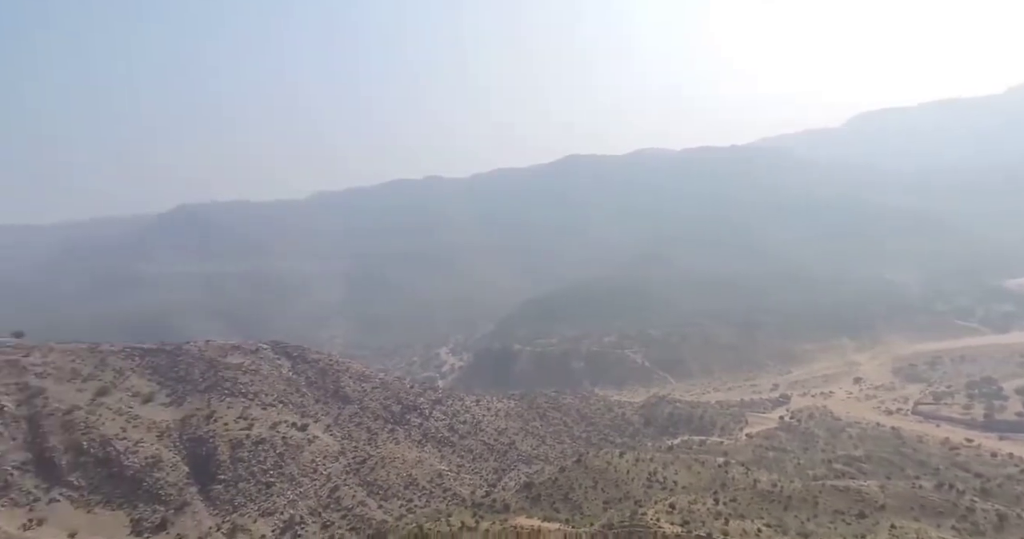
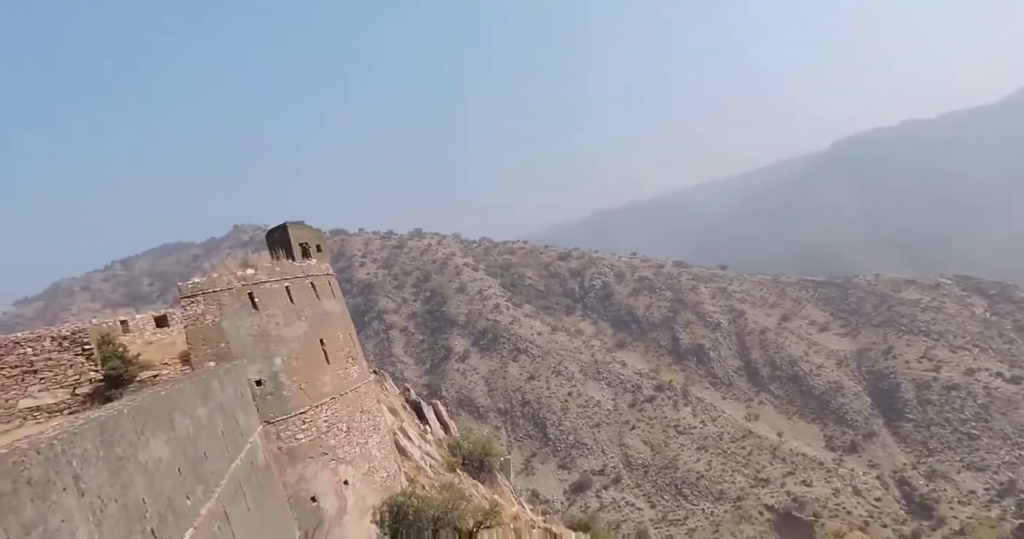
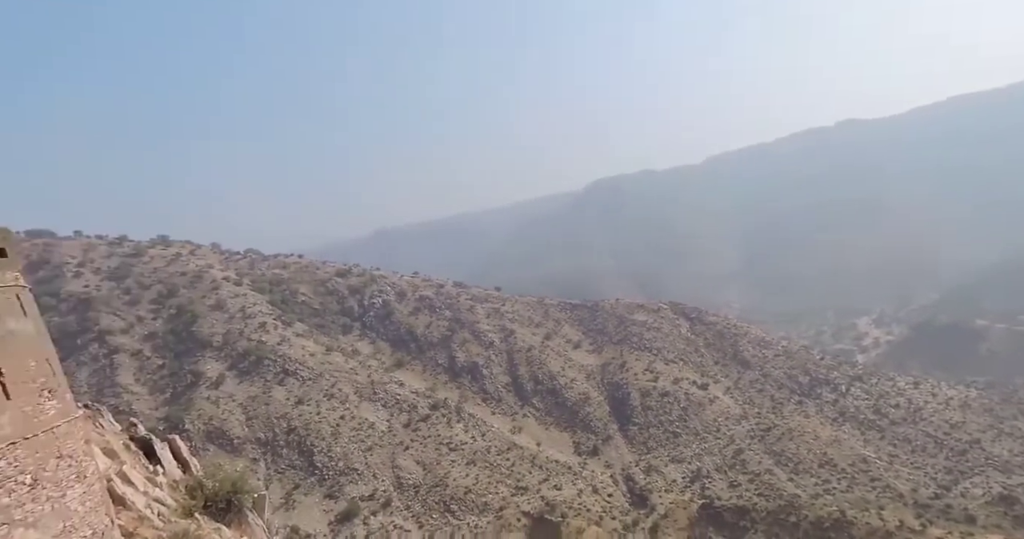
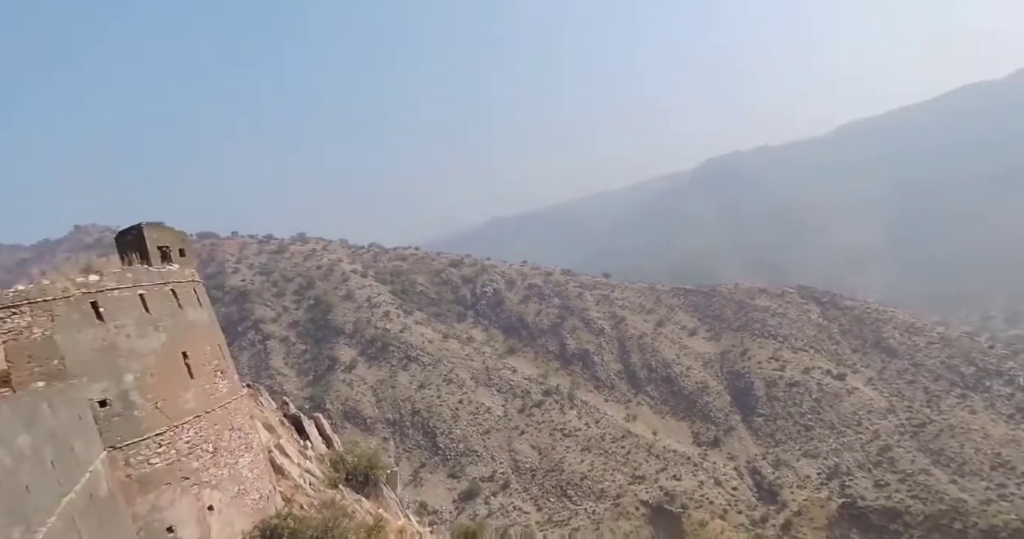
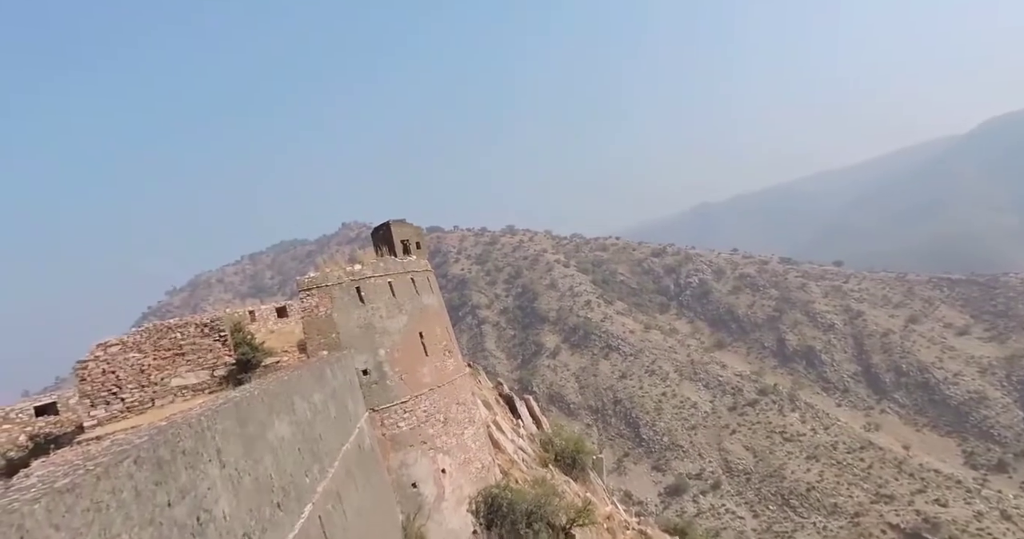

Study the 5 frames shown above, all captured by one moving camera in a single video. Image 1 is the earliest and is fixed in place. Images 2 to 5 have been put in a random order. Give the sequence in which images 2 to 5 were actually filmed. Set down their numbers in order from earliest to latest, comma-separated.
3, 4, 2, 5
